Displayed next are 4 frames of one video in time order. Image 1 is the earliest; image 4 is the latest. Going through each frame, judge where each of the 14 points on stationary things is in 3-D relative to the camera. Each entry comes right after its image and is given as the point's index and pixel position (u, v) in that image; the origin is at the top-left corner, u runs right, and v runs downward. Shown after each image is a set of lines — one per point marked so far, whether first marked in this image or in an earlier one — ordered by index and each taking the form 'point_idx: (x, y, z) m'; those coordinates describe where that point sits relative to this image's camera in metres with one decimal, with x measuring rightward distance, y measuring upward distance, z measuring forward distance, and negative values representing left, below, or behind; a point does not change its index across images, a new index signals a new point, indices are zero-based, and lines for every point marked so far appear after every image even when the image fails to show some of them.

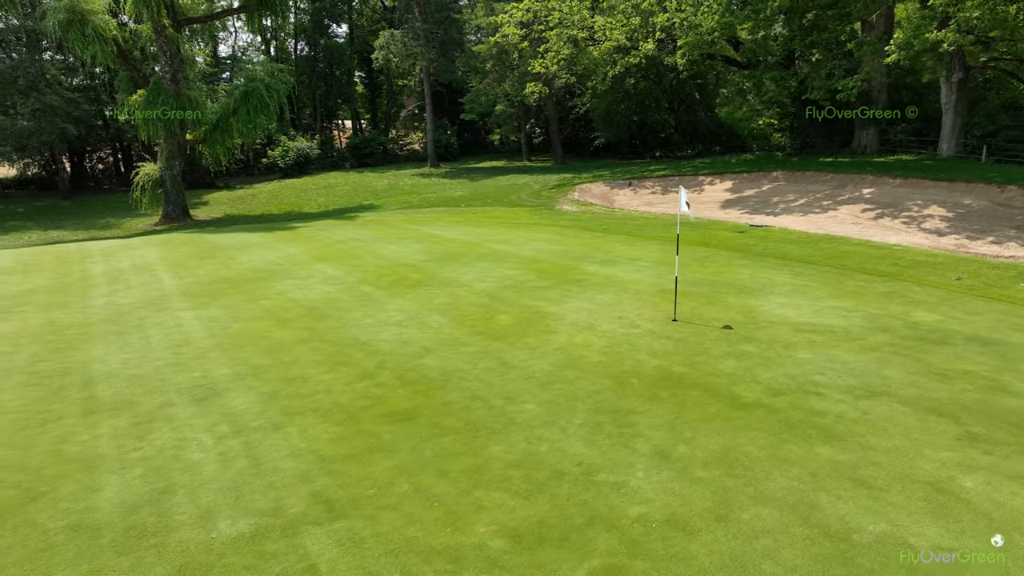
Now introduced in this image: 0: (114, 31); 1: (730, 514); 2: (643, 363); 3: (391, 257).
0: (-10.7, +6.9, +19.1) m
1: (+1.1, -1.1, +3.5) m
2: (+1.1, -0.6, +5.9) m
3: (-2.0, +0.5, +11.8) m
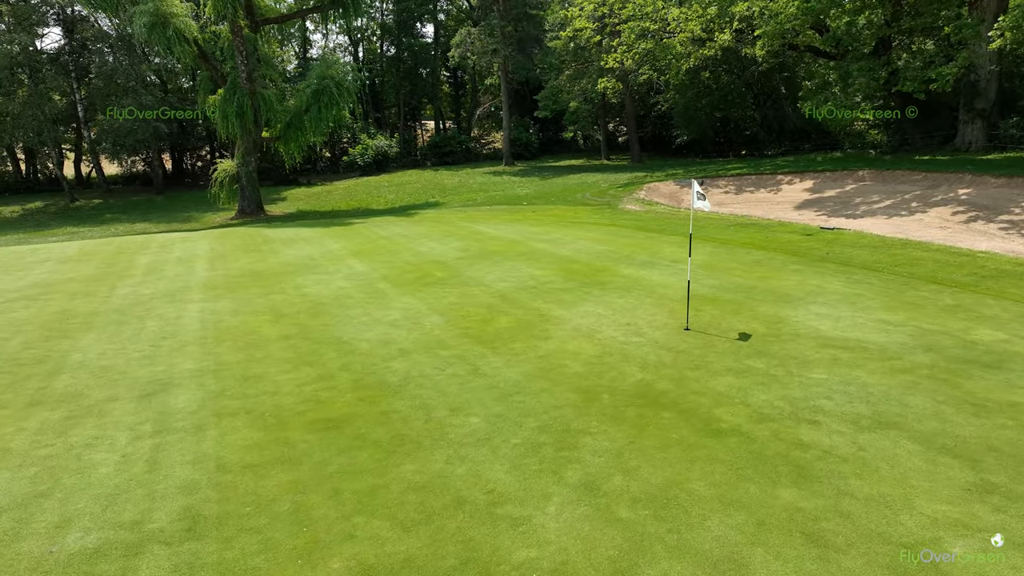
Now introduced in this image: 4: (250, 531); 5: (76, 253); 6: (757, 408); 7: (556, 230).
0: (-8.9, +7.2, +19.9) m
1: (+0.5, -1.1, +2.9) m
2: (+0.8, -0.7, +5.2) m
3: (-1.4, +0.5, +11.5) m
4: (-1.2, -1.1, +3.2) m
5: (-7.7, +0.6, +12.6) m
6: (+1.6, -0.8, +4.6) m
7: (+0.9, +1.2, +14.9) m
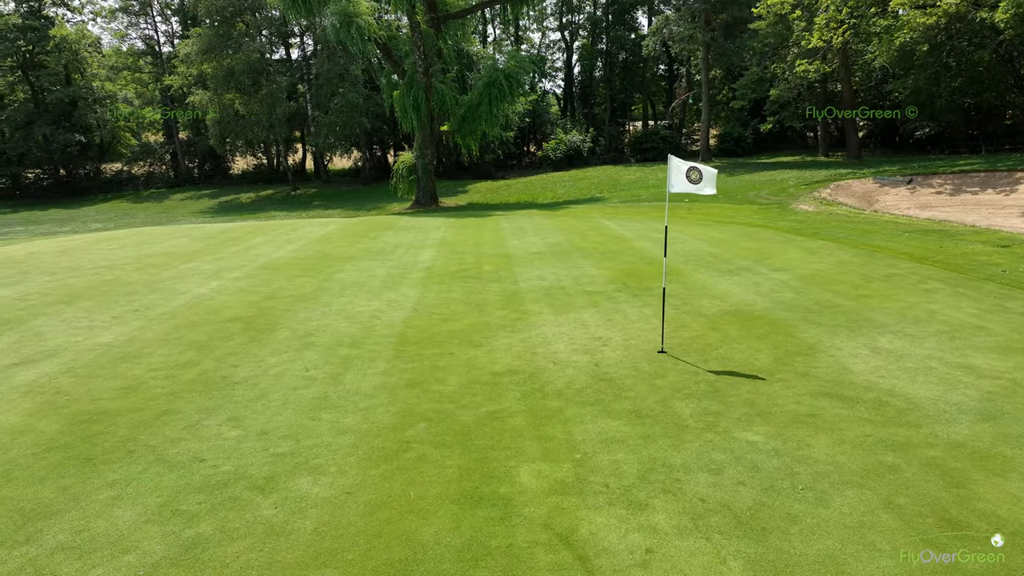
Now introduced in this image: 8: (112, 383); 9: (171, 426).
0: (-3.9, +7.6, +21.0) m
1: (-1.3, -1.1, +1.9) m
2: (-0.2, -0.7, +4.0) m
3: (-0.1, +0.6, +10.7) m
4: (-2.7, -0.9, +2.8) m
5: (-5.7, +1.1, +13.7) m
6: (+0.3, -0.8, +3.2) m
7: (+3.2, +1.1, +13.1) m
8: (-2.5, -0.6, +4.5) m
9: (-1.7, -0.7, +3.8) m
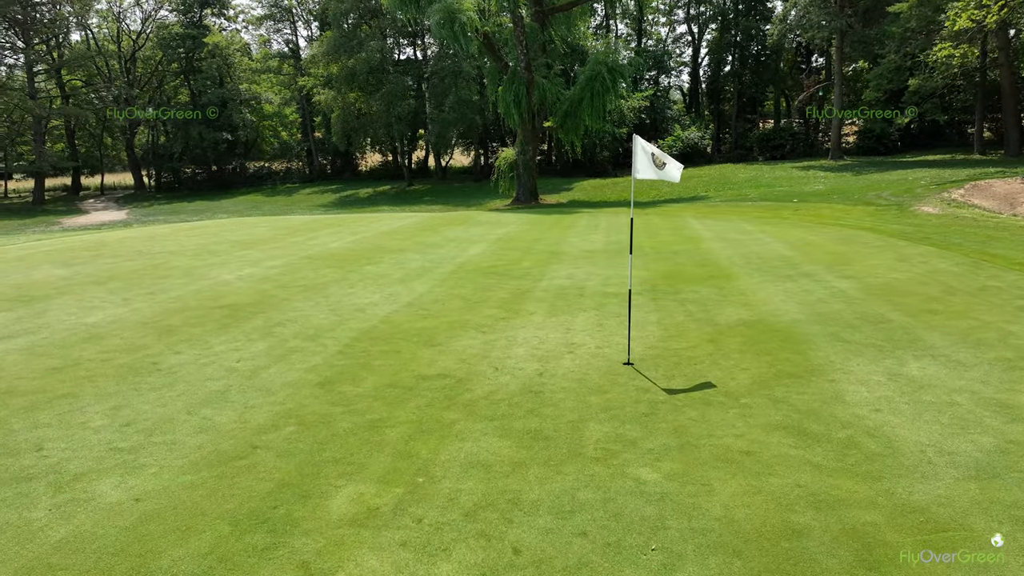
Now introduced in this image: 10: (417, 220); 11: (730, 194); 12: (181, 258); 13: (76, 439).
0: (-0.9, +7.7, +21.0) m
1: (-2.2, -1.0, +1.7) m
2: (-0.7, -0.6, +3.6) m
3: (+0.7, +0.6, +10.1) m
4: (-3.5, -0.8, +2.8) m
5: (-4.2, +1.3, +14.2) m
6: (-0.4, -0.8, +2.7) m
7: (+4.4, +1.0, +11.9) m
8: (-2.9, -0.5, +4.5) m
9: (-2.3, -0.6, +3.6) m
10: (-2.0, +1.4, +14.8) m
11: (+5.8, +2.5, +18.9) m
12: (-4.3, +0.4, +9.2) m
13: (-1.9, -0.7, +3.3) m
